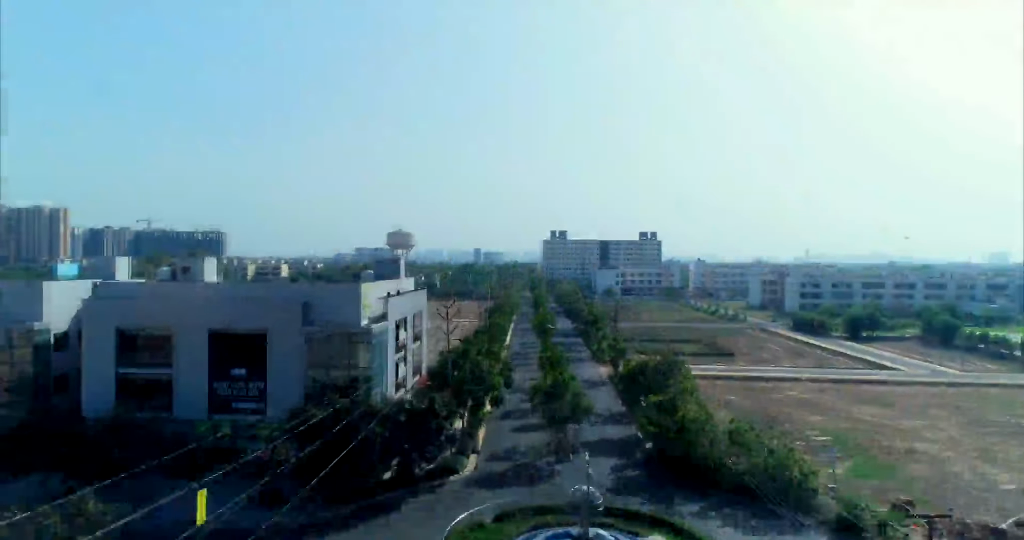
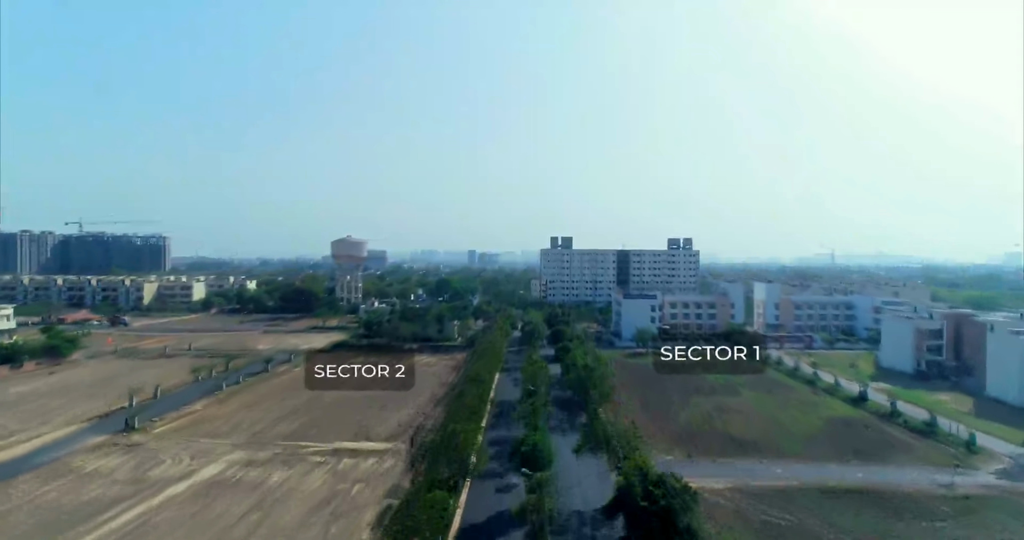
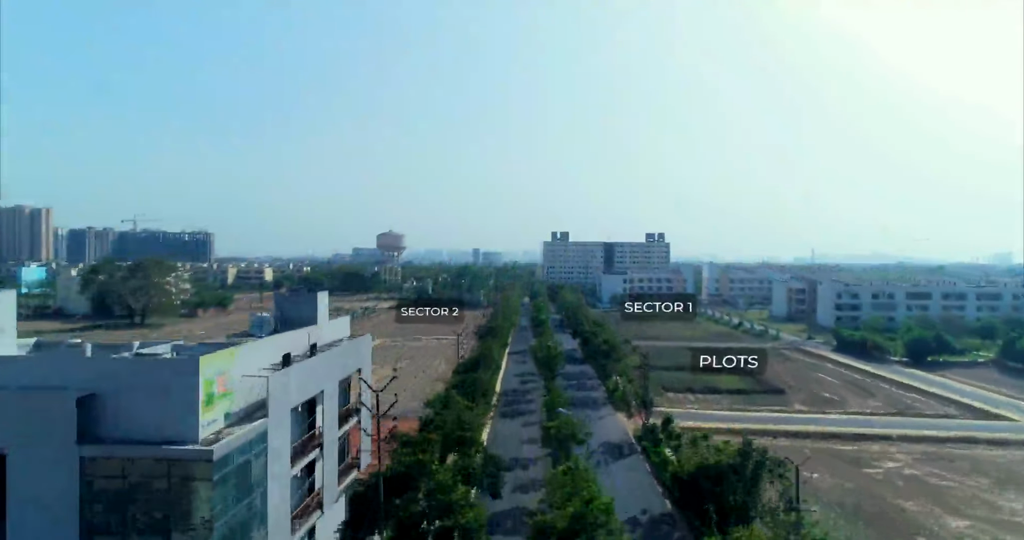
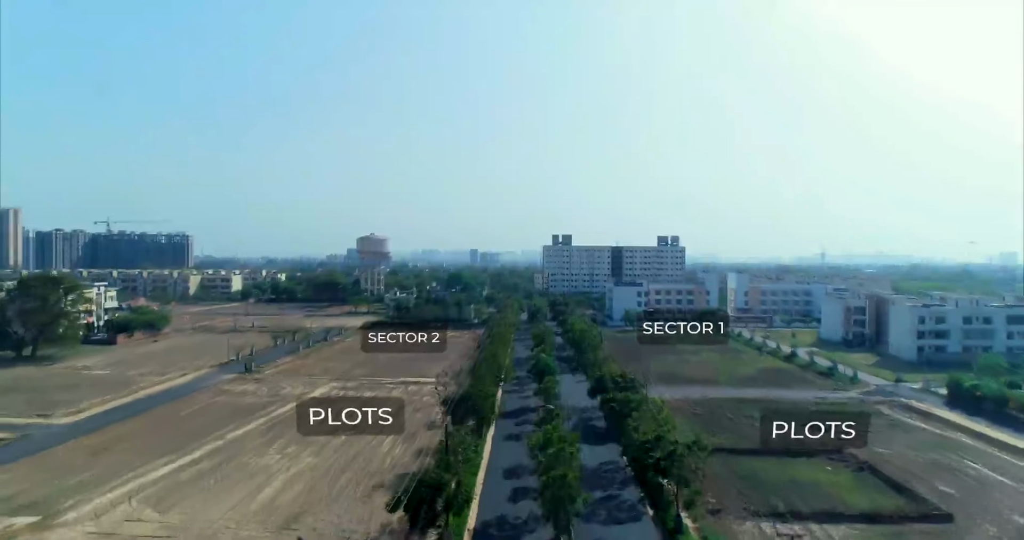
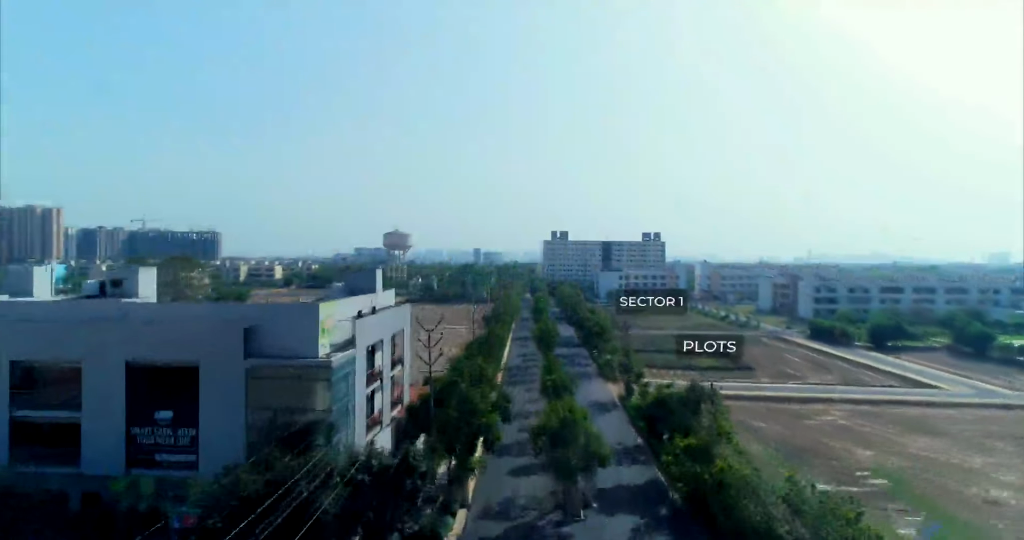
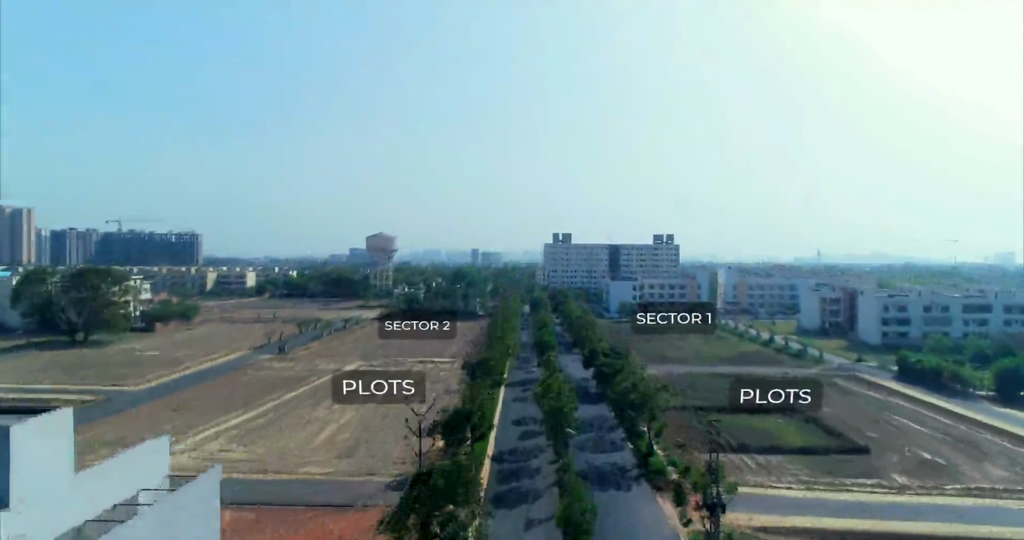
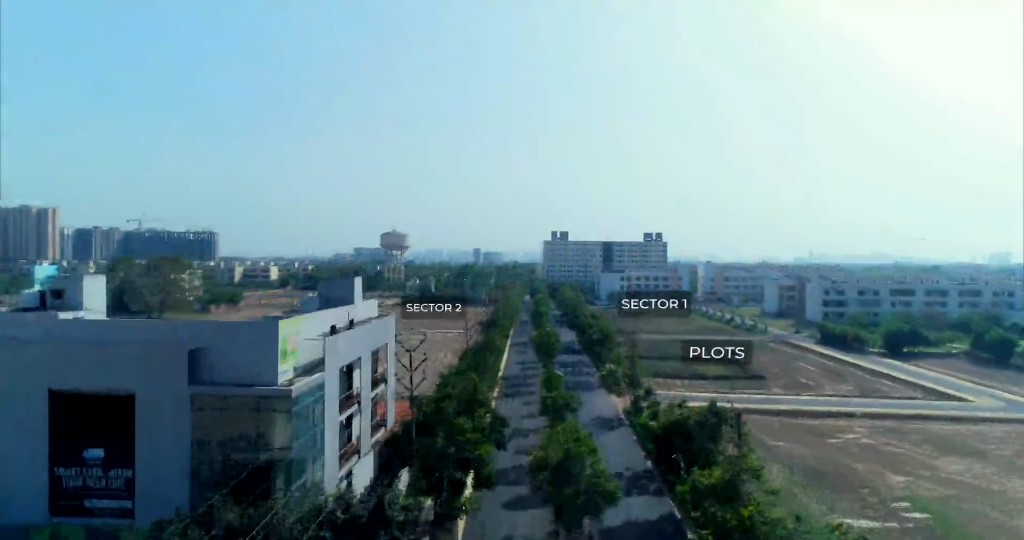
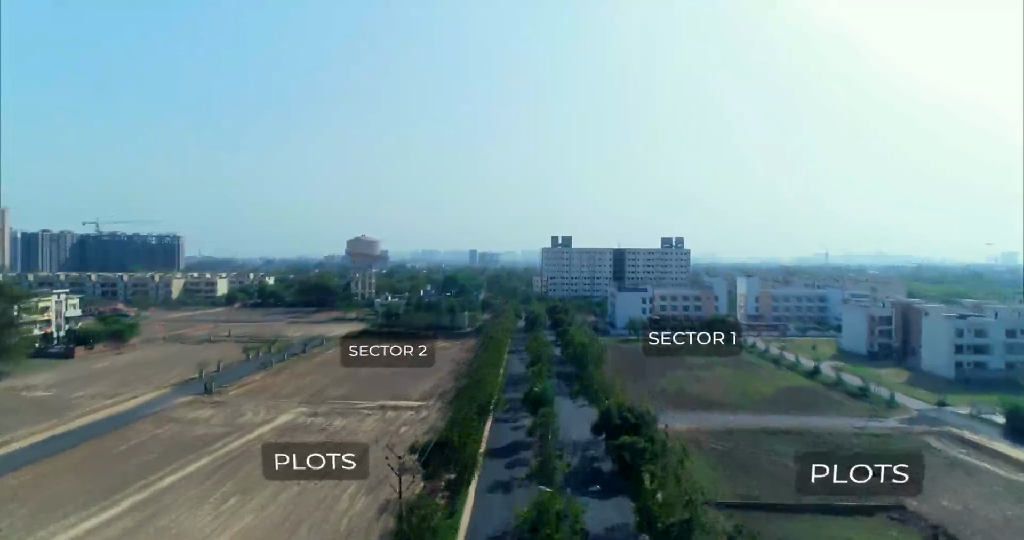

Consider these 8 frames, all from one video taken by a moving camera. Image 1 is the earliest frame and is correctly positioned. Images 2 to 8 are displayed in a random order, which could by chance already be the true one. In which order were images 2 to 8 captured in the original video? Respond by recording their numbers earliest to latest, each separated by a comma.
5, 7, 3, 6, 4, 8, 2
